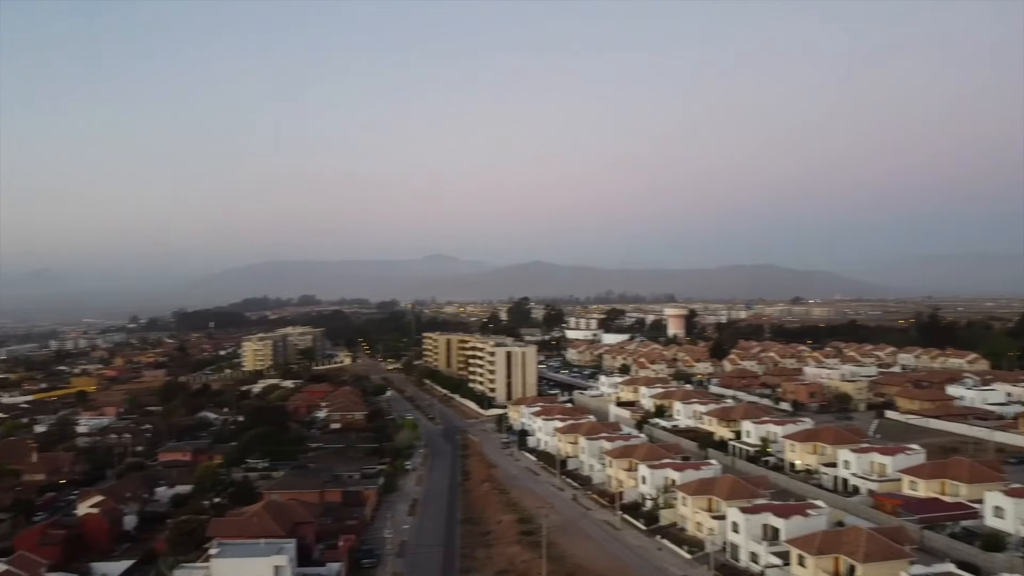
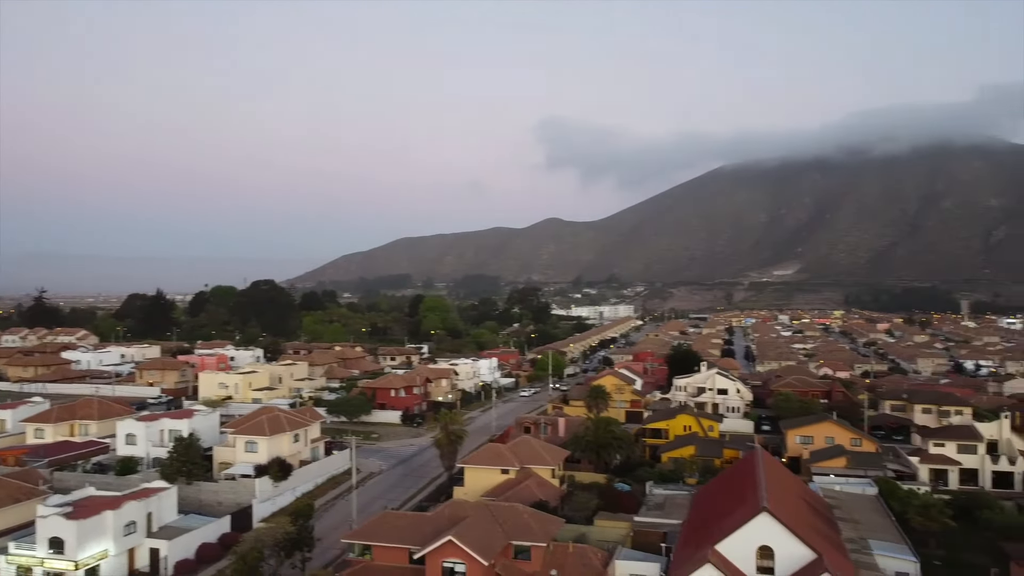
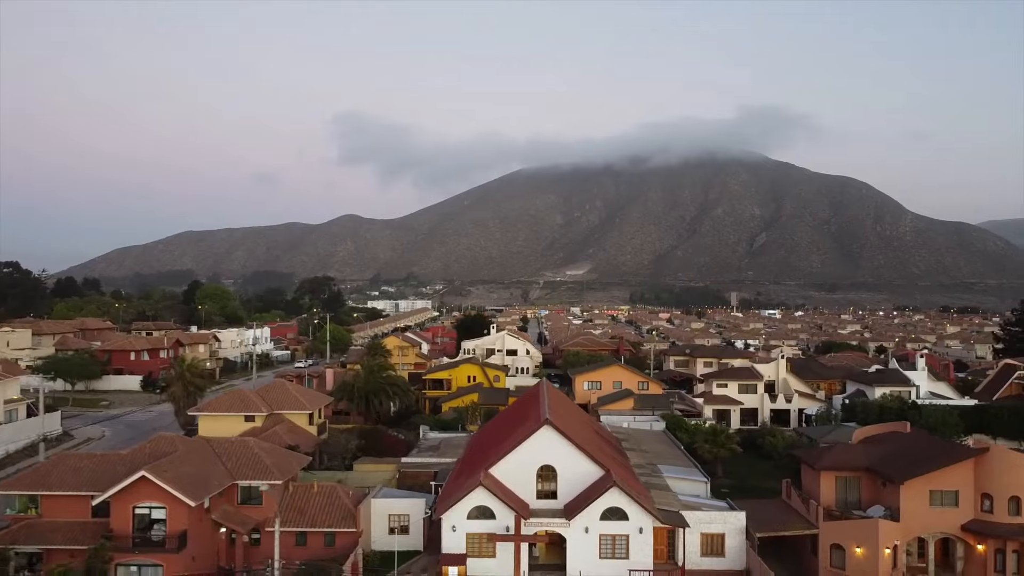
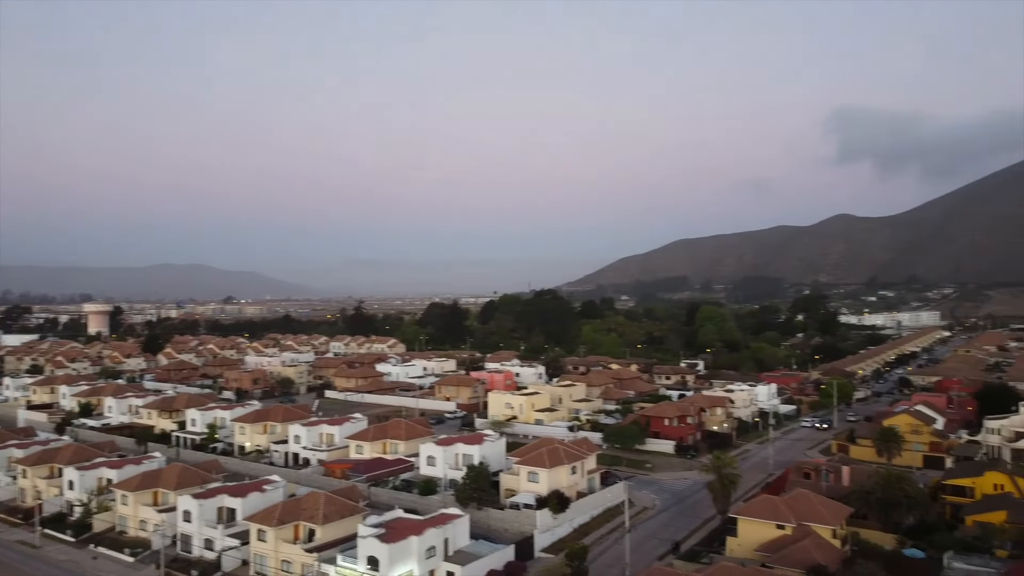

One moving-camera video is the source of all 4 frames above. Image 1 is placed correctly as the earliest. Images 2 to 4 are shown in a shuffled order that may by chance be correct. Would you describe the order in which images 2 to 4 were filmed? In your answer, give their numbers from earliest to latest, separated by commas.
4, 2, 3
